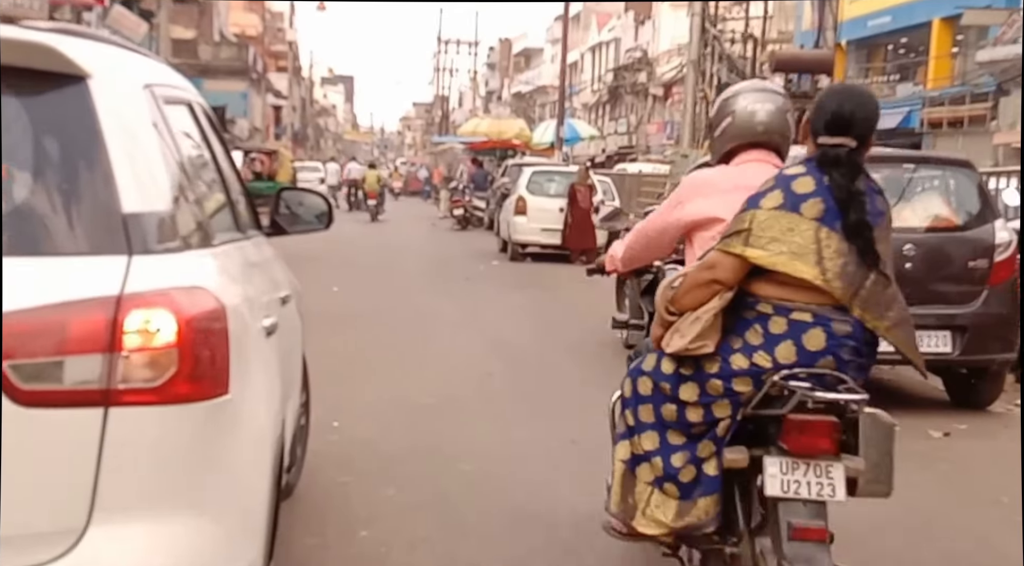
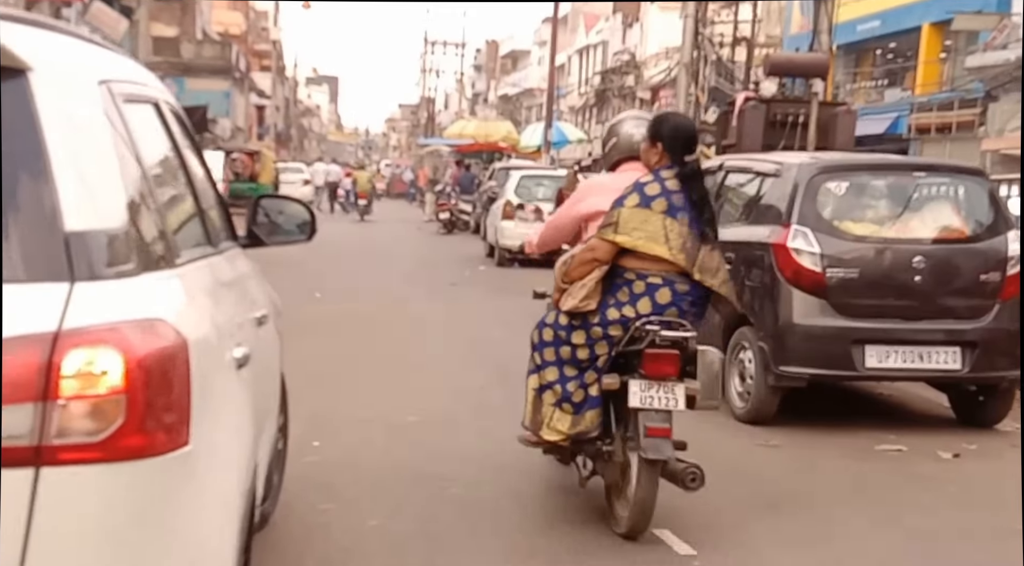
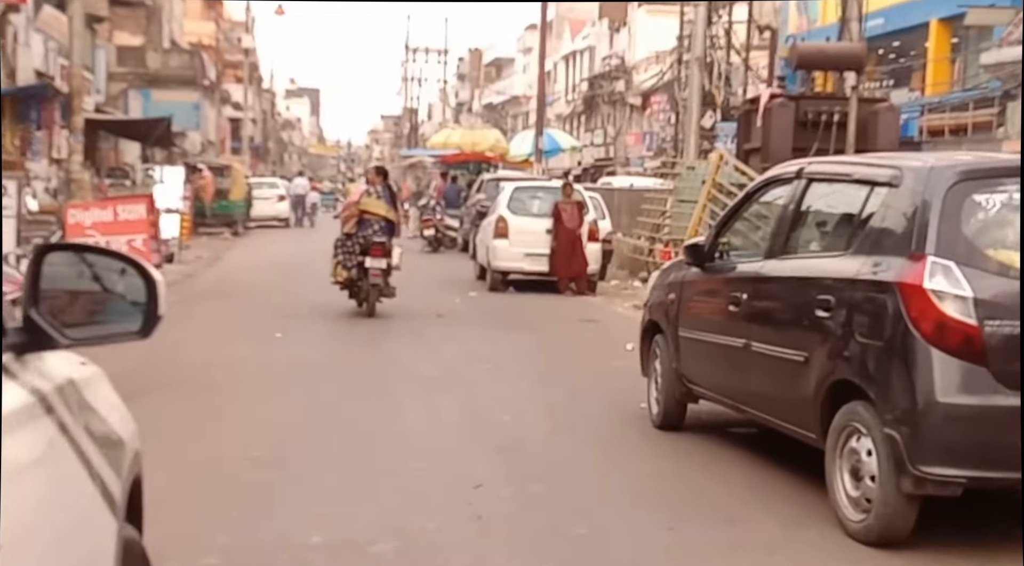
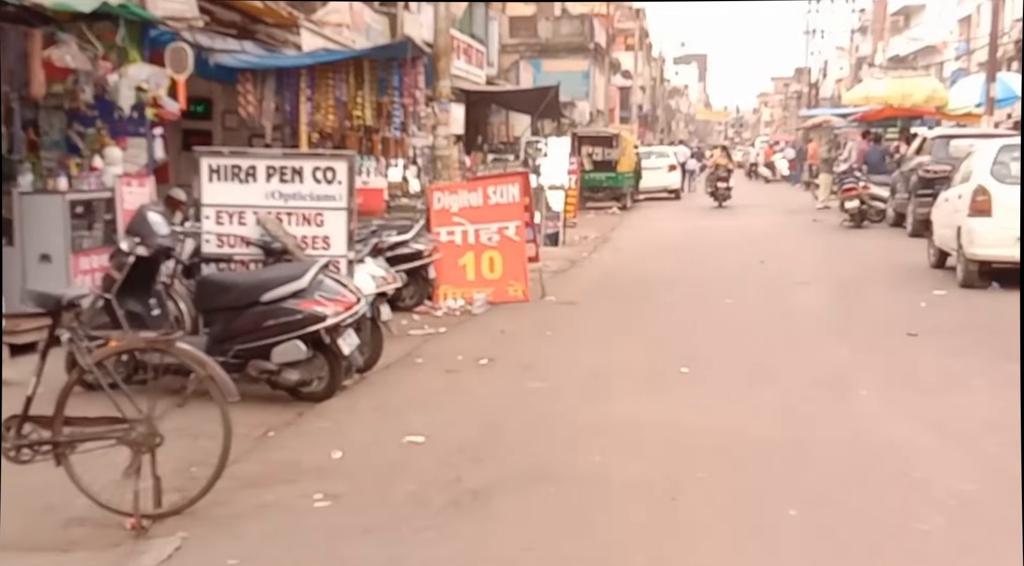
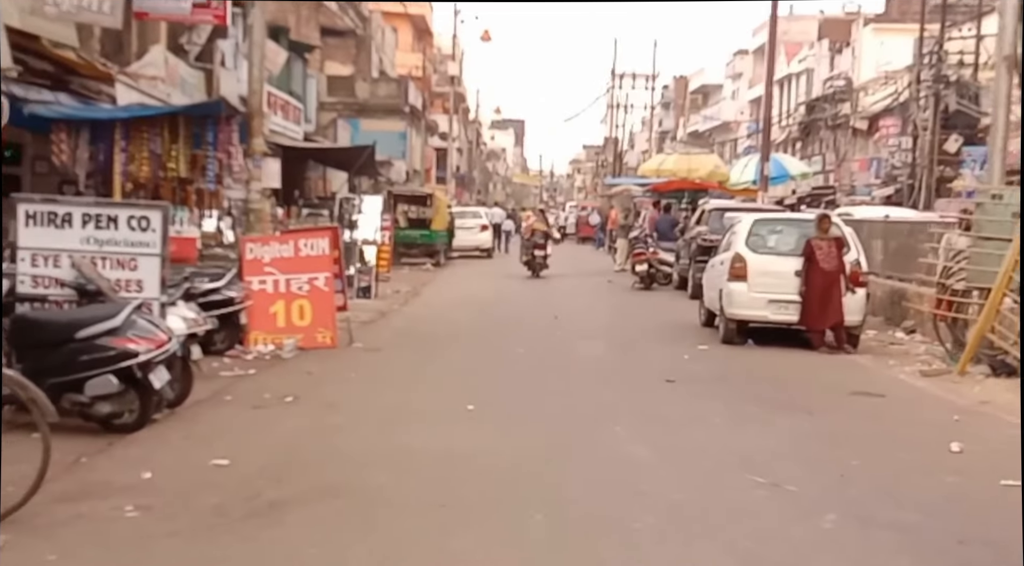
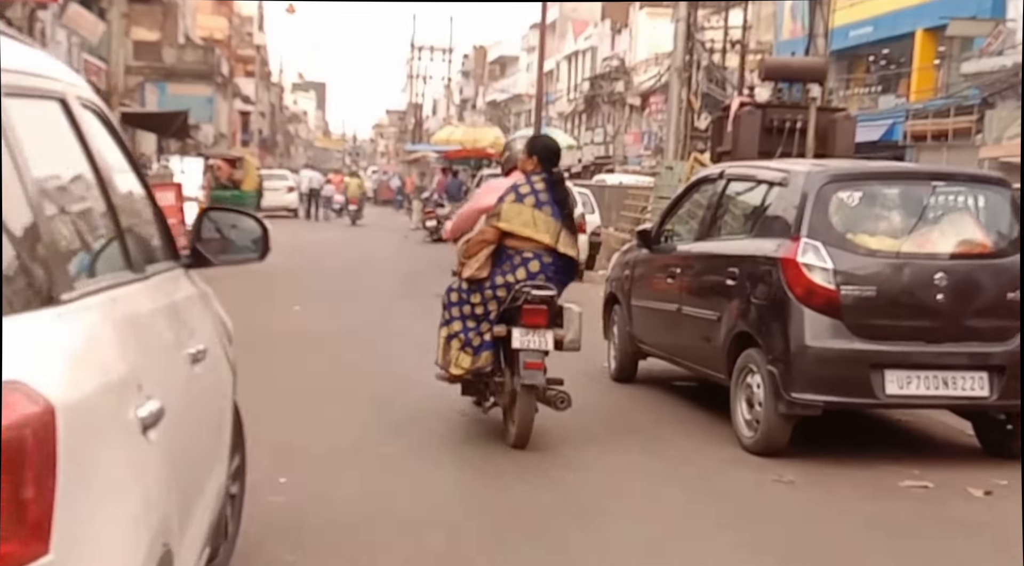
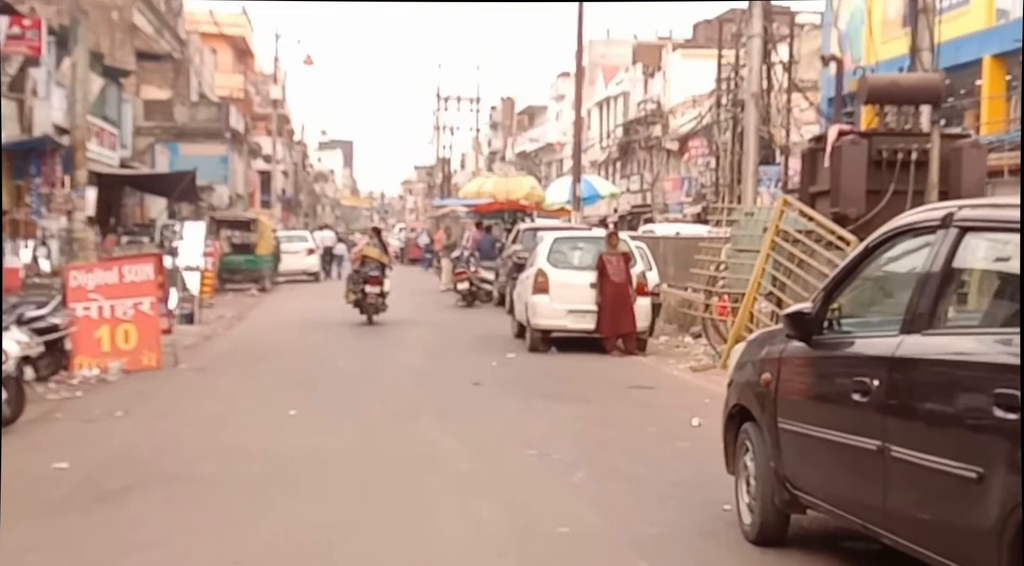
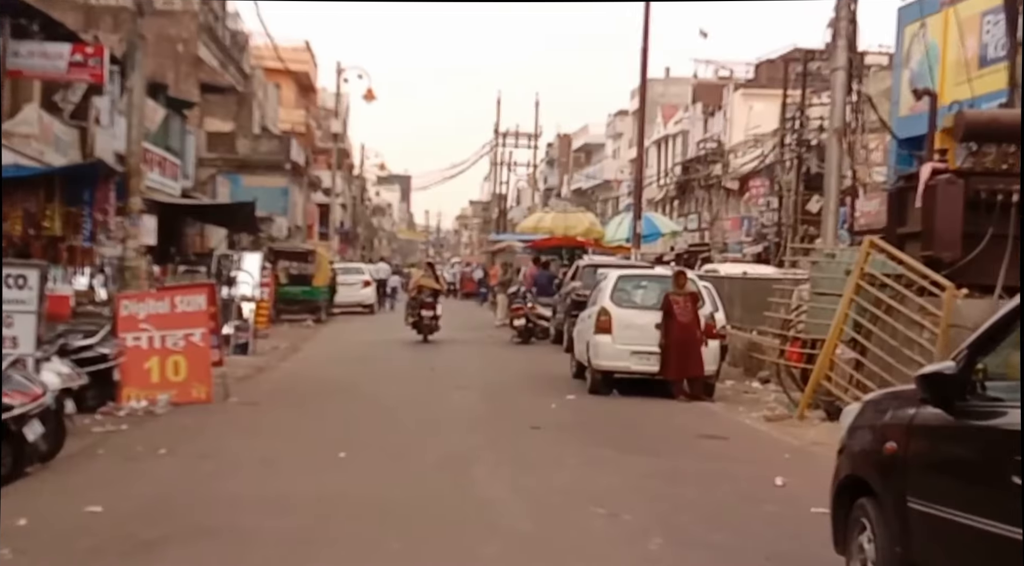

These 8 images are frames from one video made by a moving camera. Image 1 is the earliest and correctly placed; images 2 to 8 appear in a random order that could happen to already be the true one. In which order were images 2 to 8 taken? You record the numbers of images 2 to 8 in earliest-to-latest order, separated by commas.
2, 6, 3, 7, 8, 5, 4
